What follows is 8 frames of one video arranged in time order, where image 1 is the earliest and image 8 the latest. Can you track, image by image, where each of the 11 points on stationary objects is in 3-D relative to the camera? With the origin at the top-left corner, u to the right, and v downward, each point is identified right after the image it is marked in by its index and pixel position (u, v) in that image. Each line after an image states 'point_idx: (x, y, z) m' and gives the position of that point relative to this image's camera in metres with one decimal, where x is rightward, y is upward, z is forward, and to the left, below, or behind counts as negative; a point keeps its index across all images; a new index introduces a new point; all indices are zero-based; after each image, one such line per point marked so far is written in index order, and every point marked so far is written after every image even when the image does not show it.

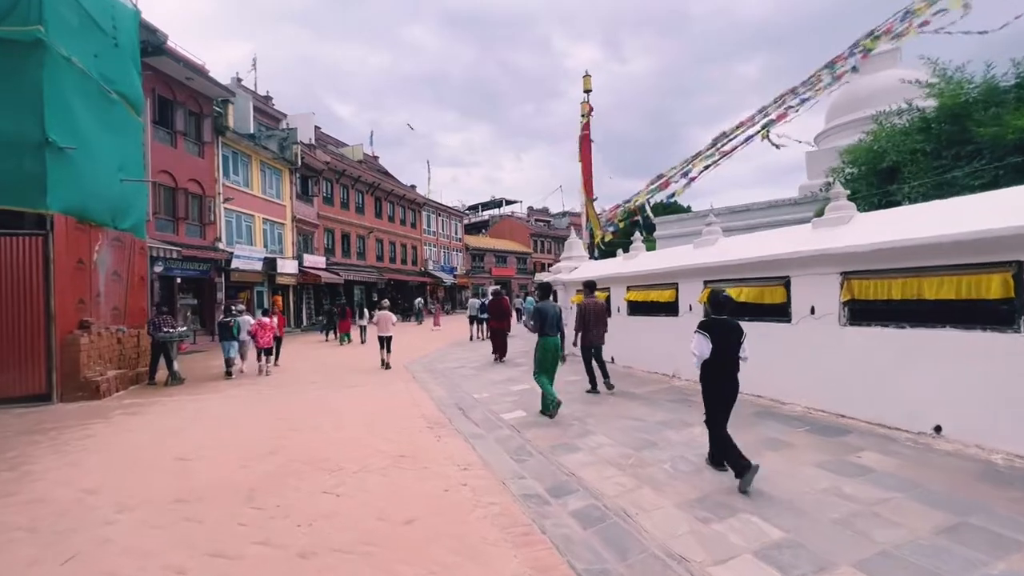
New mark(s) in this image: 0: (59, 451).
0: (-5.8, -2.1, +6.0) m
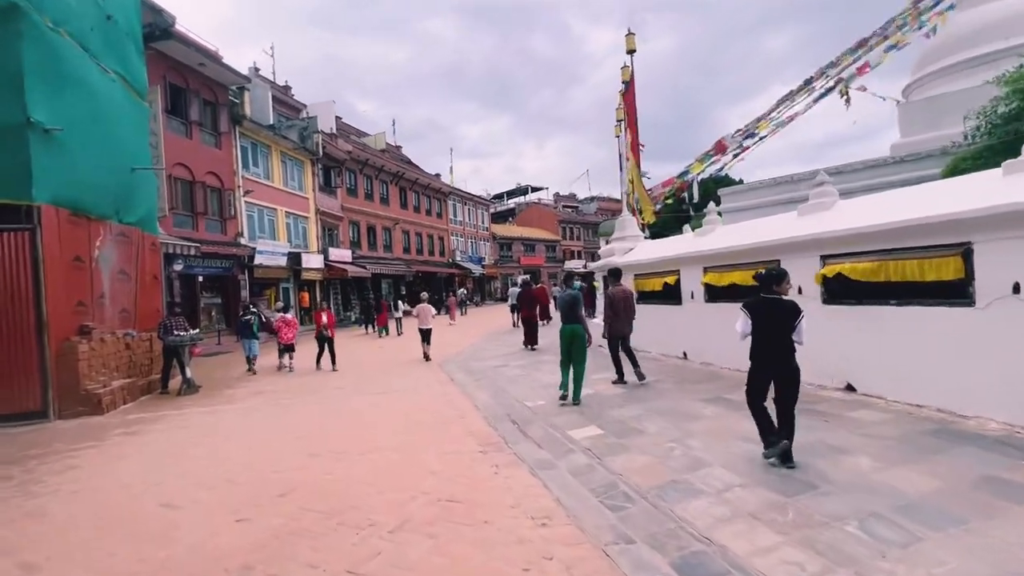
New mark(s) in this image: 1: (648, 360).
0: (-4.9, -2.1, +4.8) m
1: (+2.9, -1.5, +9.7) m
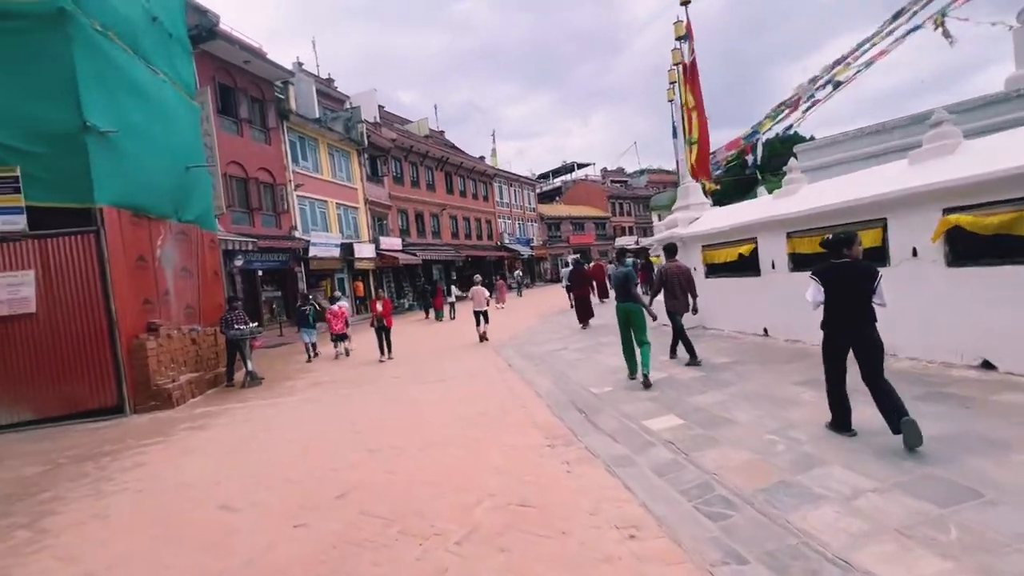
0: (-4.2, -2.1, +4.8) m
1: (+4.0, -0.9, +8.8) m
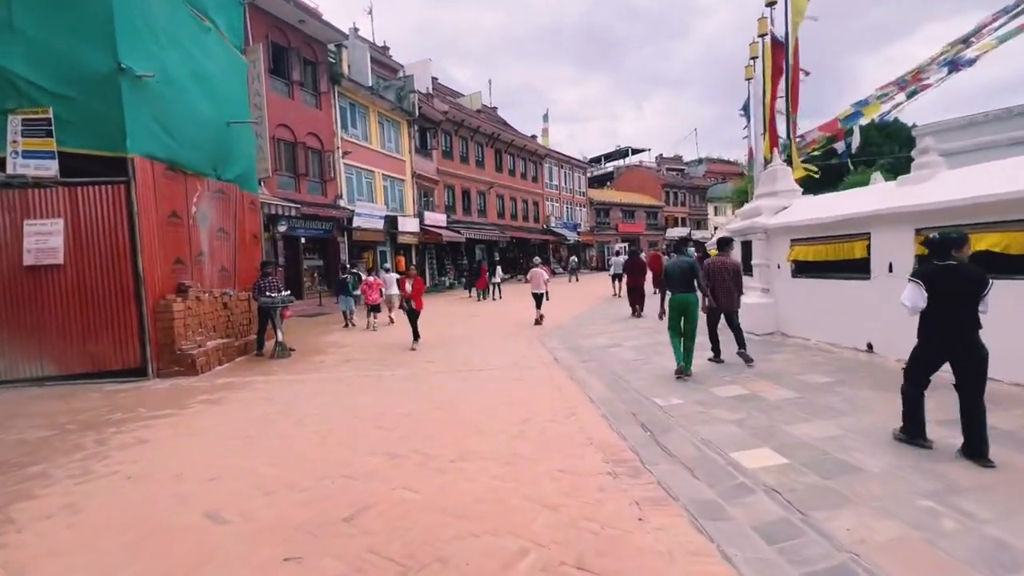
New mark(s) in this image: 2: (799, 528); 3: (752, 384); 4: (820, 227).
0: (-3.8, -1.6, +4.2) m
1: (+4.8, -1.0, +7.5) m
2: (+1.8, -1.5, +3.0) m
3: (+3.1, -1.2, +6.0) m
4: (+5.0, +1.0, +7.7) m
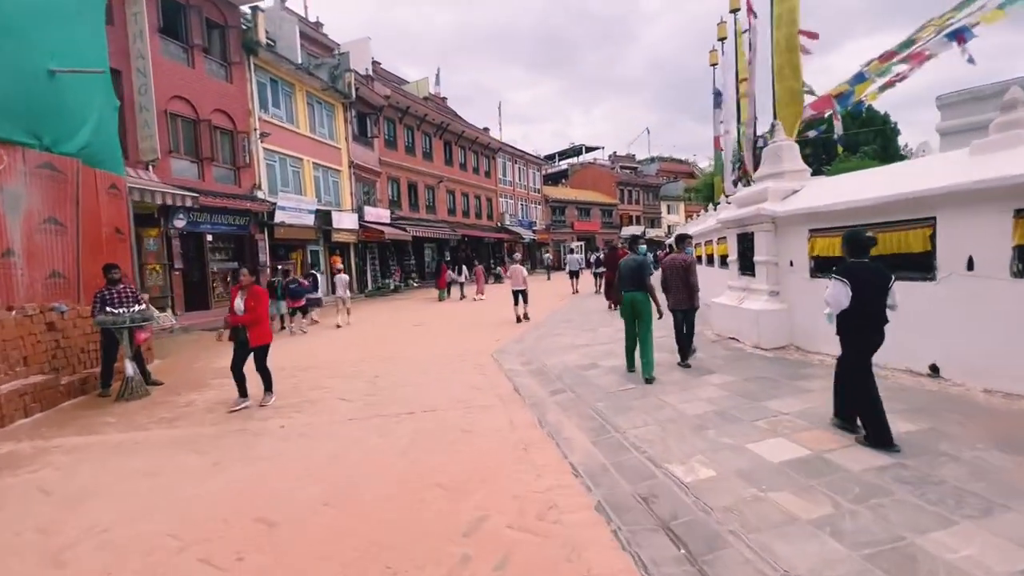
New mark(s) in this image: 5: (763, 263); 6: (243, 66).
0: (-4.1, -1.8, +1.7) m
1: (+4.1, -1.0, +5.8) m
2: (+1.6, -1.6, +1.0) m
3: (+2.6, -1.3, +4.2) m
4: (+4.3, +1.0, +6.0) m
5: (+3.9, +0.4, +7.4) m
6: (-9.3, +7.6, +16.3) m
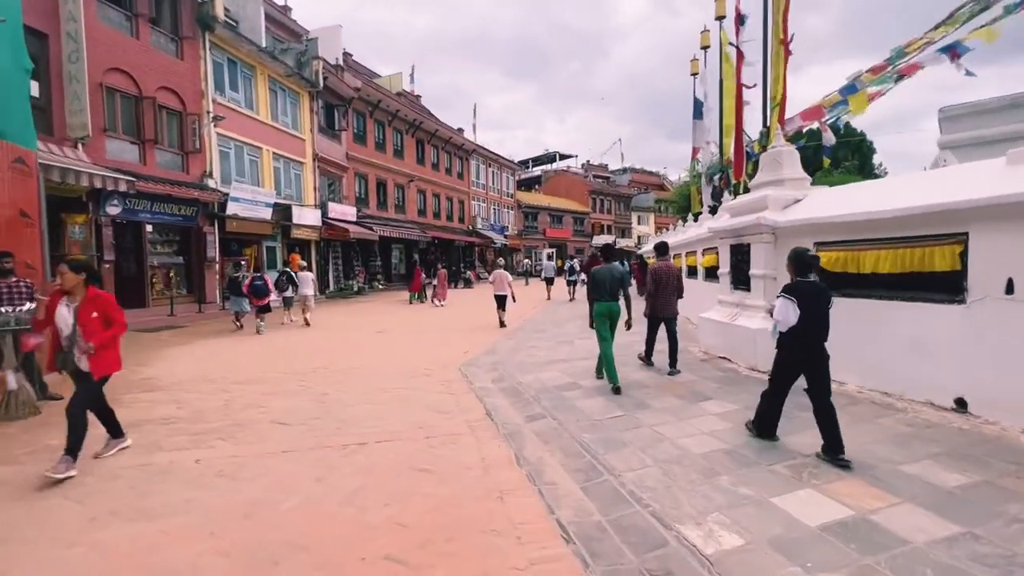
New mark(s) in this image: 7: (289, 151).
0: (-4.1, -1.7, +0.6) m
1: (+3.9, -1.2, +5.2) m
2: (+1.6, -1.7, +0.3) m
3: (+2.4, -1.5, +3.5) m
4: (+4.1, +0.7, +5.4) m
5: (+3.6, +0.2, +6.8) m
6: (-9.9, +7.7, +14.9) m
7: (-9.3, +5.7, +19.6) m
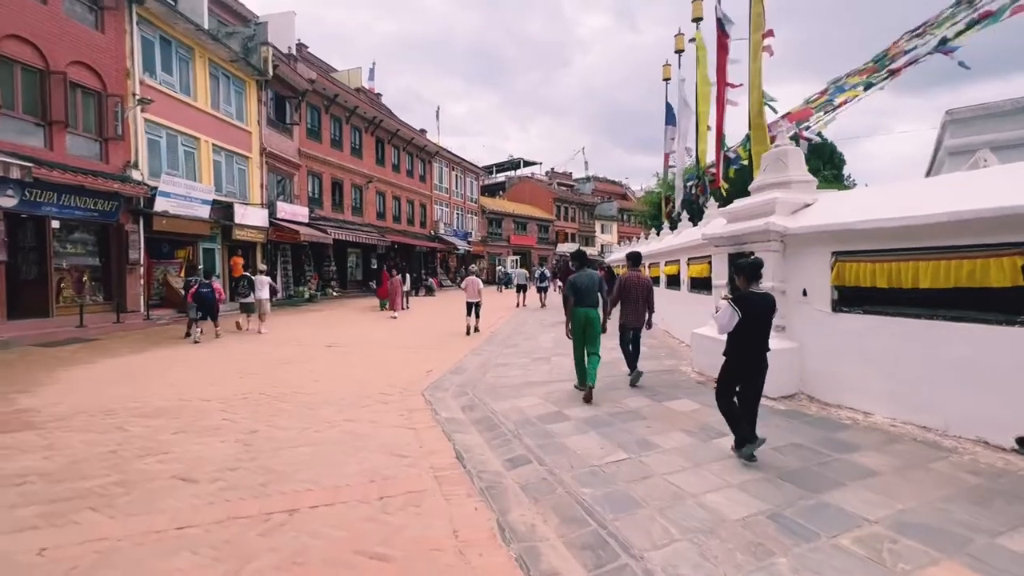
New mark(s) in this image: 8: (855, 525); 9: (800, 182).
0: (-3.9, -1.8, -0.8) m
1: (+3.7, -1.4, +4.4) m
2: (+1.9, -1.8, -0.6) m
3: (+2.3, -1.6, +2.6) m
4: (+3.9, +0.6, +4.7) m
5: (+3.2, 0.0, +6.0) m
6: (-10.8, +7.6, +13.1) m
7: (-10.6, +5.5, +17.8) m
8: (+2.2, -1.6, +3.1) m
9: (+3.8, +1.4, +6.3) m
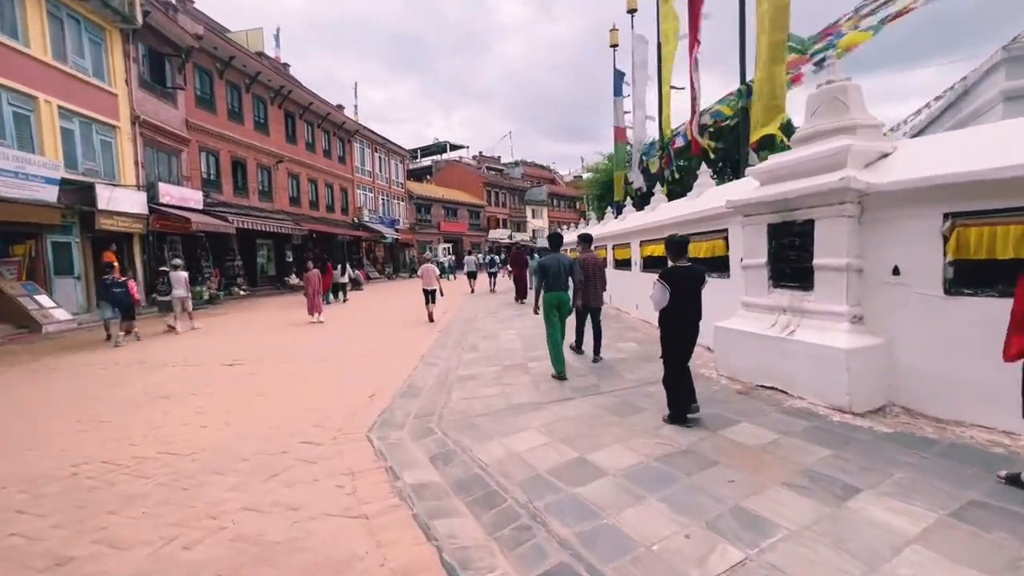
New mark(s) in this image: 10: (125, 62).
0: (-2.8, -2.0, -3.3) m
1: (+3.8, -1.2, +3.1) m
2: (+2.8, -1.8, -2.2) m
3: (+2.8, -1.5, +1.1) m
4: (+3.9, +0.8, +3.3) m
5: (+3.1, +0.2, +4.5) m
6: (-12.1, +7.3, +9.2) m
7: (-12.5, +5.3, +14.0) m
8: (+2.6, -1.5, +1.6) m
9: (+3.6, +1.7, +4.8) m
10: (-12.6, +7.4, +15.4) m
